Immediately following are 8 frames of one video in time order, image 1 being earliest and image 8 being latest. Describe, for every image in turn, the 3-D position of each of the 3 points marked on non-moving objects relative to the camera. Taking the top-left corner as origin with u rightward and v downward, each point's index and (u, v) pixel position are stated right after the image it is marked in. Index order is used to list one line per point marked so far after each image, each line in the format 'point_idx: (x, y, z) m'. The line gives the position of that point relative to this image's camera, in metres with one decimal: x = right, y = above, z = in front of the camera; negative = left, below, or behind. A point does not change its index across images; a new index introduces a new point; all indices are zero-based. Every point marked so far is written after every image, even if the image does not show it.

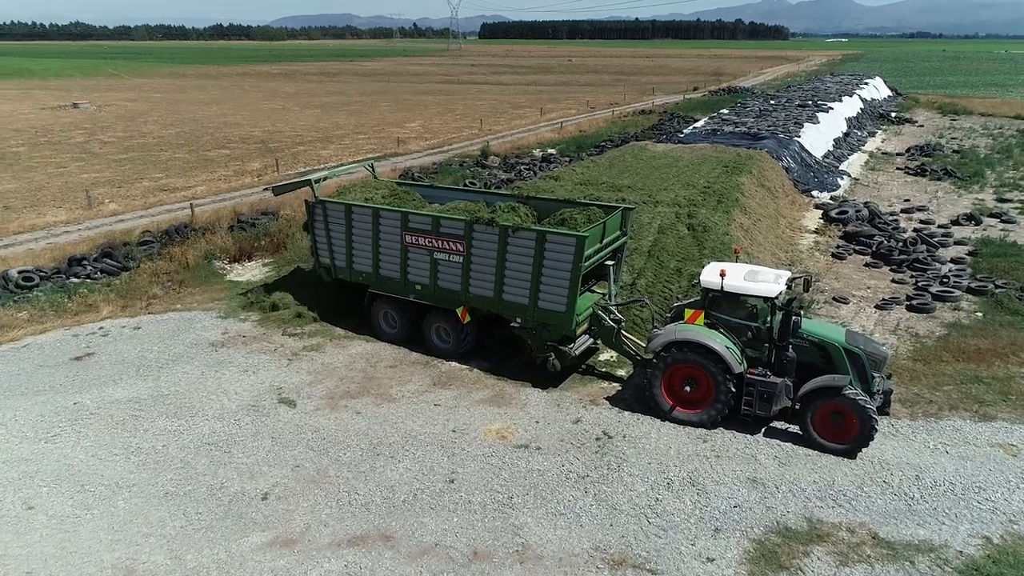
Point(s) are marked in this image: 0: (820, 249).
0: (+8.0, +1.0, +18.8) m
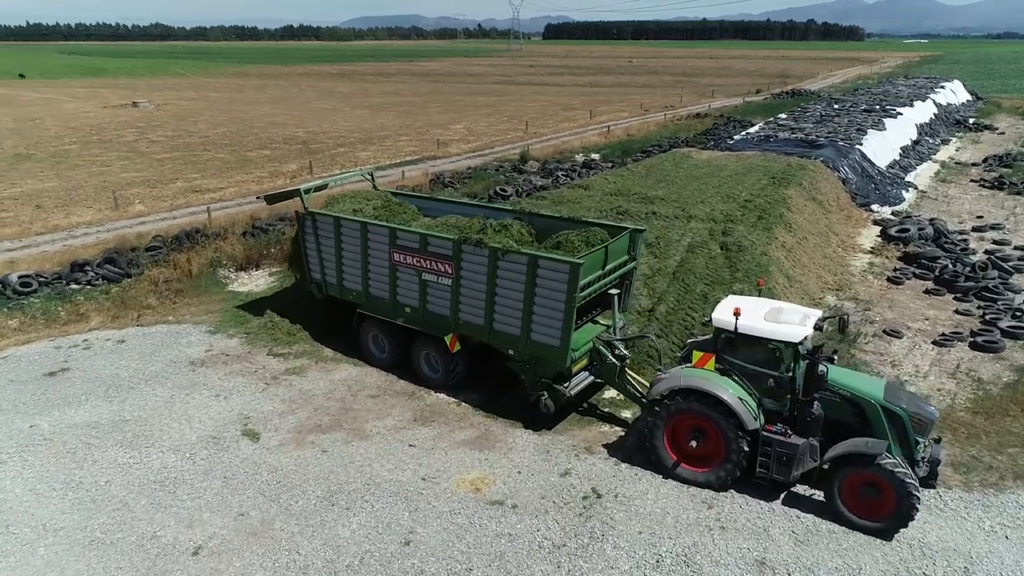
0: (+8.5, +0.4, +16.9) m
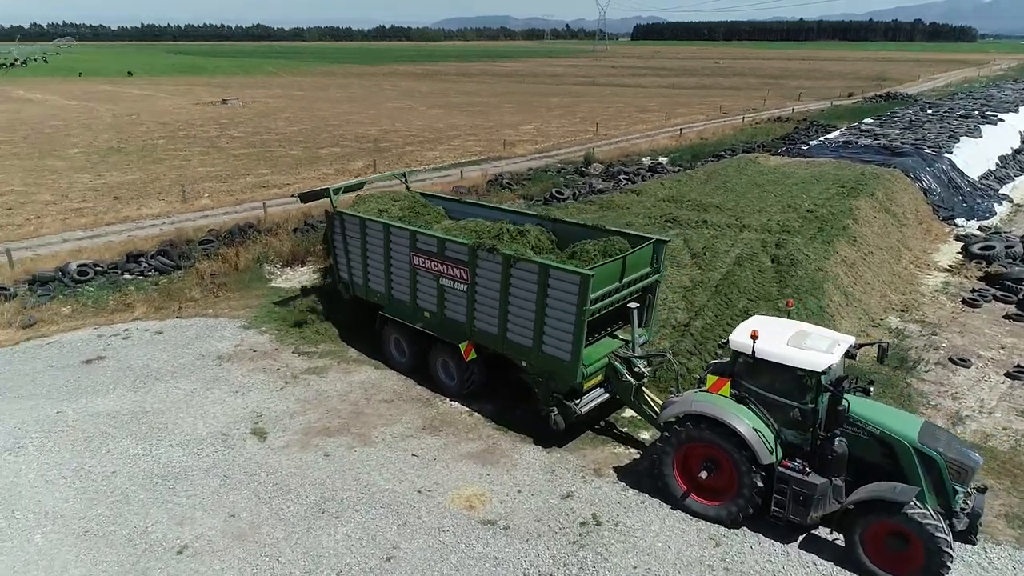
0: (+9.4, -0.1, +15.5) m
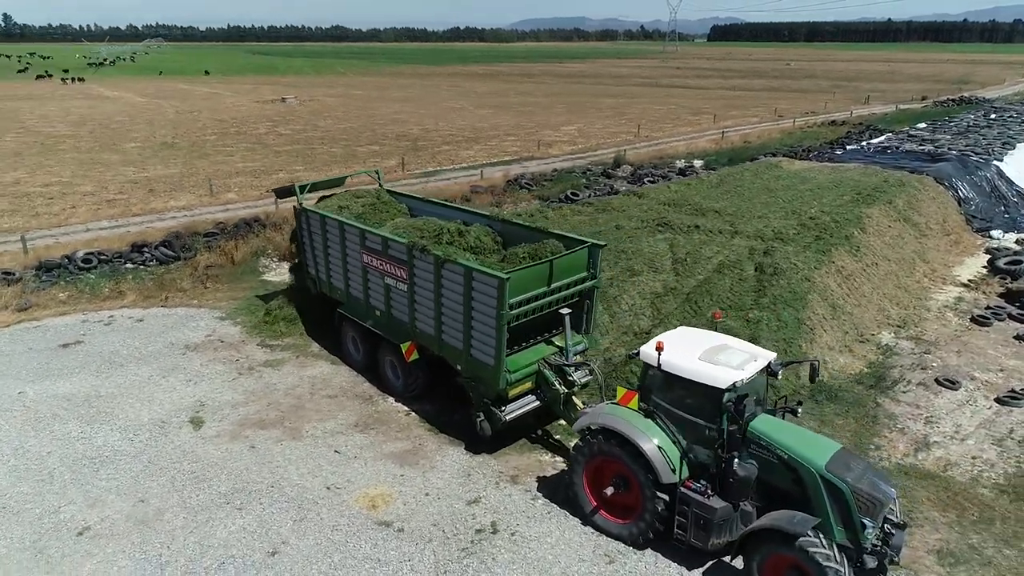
0: (+9.0, -0.4, +14.5) m
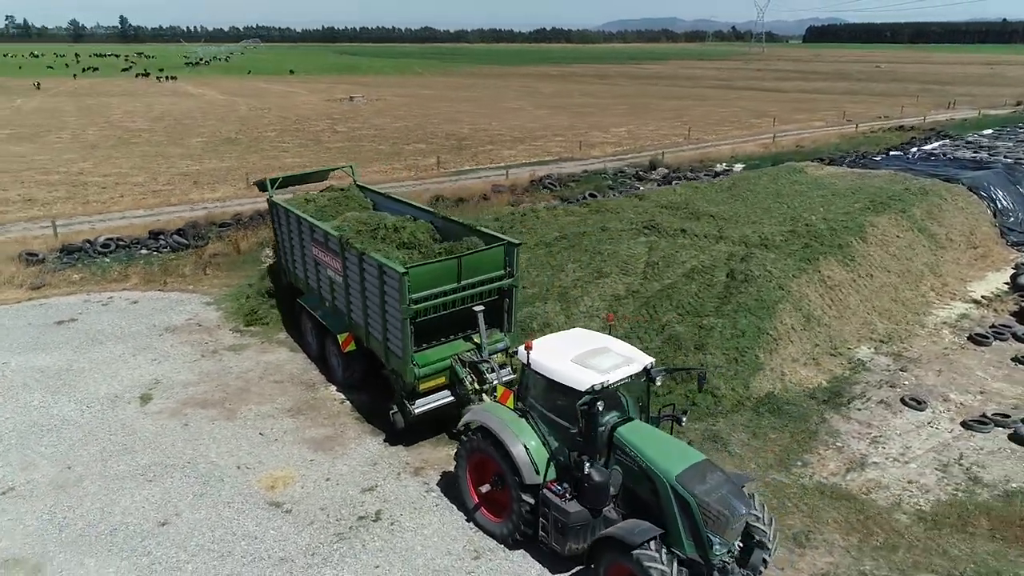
0: (+8.5, -0.7, +13.6) m
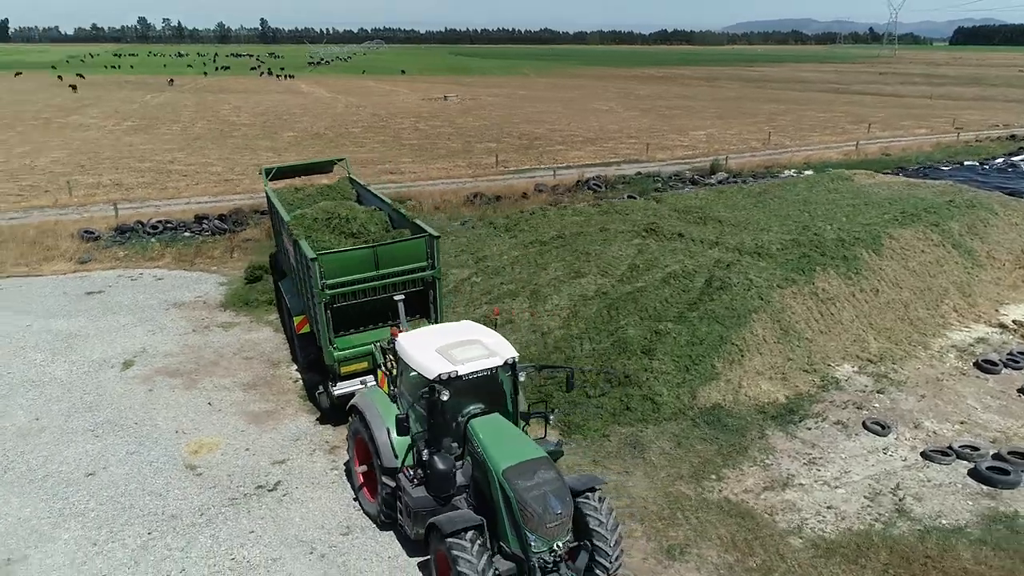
0: (+8.0, -1.1, +12.5) m
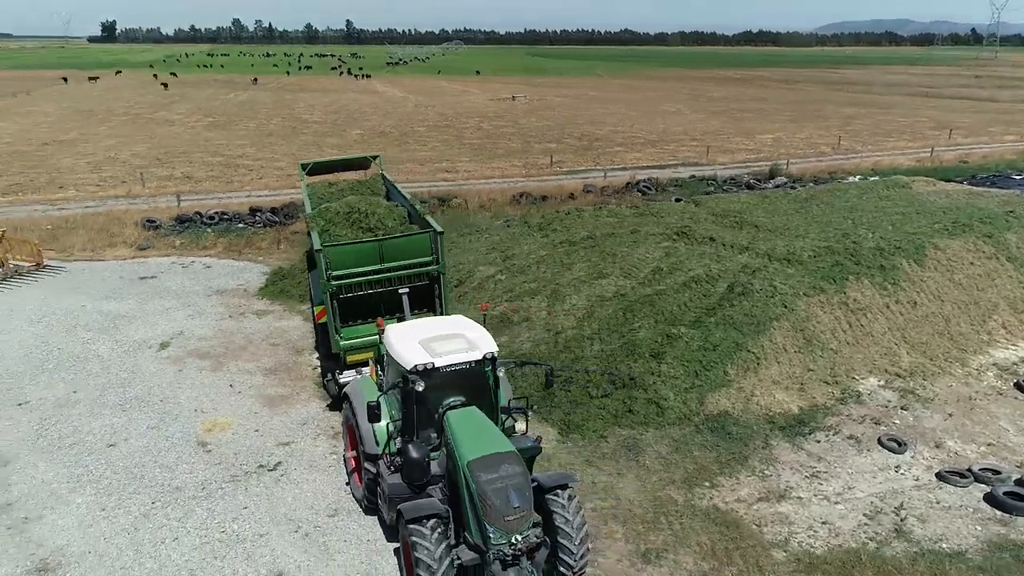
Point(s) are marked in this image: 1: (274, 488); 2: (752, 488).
0: (+8.2, -1.3, +11.8) m
1: (-2.8, -2.4, +8.5) m
2: (+2.9, -2.4, +8.7) m
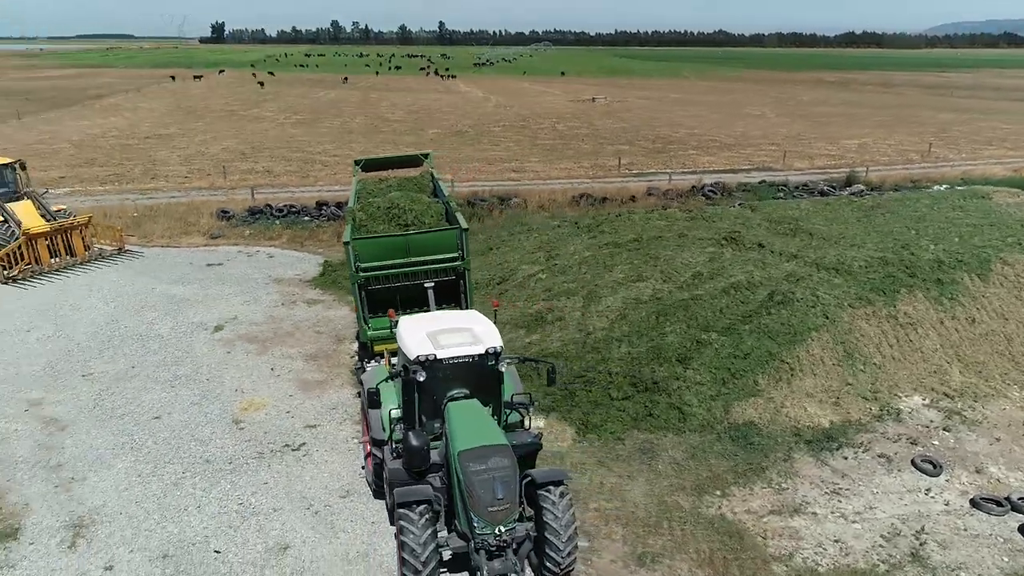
0: (+8.7, -1.6, +10.9) m
1: (-2.7, -2.2, +8.9) m
2: (+3.0, -2.5, +8.5) m
